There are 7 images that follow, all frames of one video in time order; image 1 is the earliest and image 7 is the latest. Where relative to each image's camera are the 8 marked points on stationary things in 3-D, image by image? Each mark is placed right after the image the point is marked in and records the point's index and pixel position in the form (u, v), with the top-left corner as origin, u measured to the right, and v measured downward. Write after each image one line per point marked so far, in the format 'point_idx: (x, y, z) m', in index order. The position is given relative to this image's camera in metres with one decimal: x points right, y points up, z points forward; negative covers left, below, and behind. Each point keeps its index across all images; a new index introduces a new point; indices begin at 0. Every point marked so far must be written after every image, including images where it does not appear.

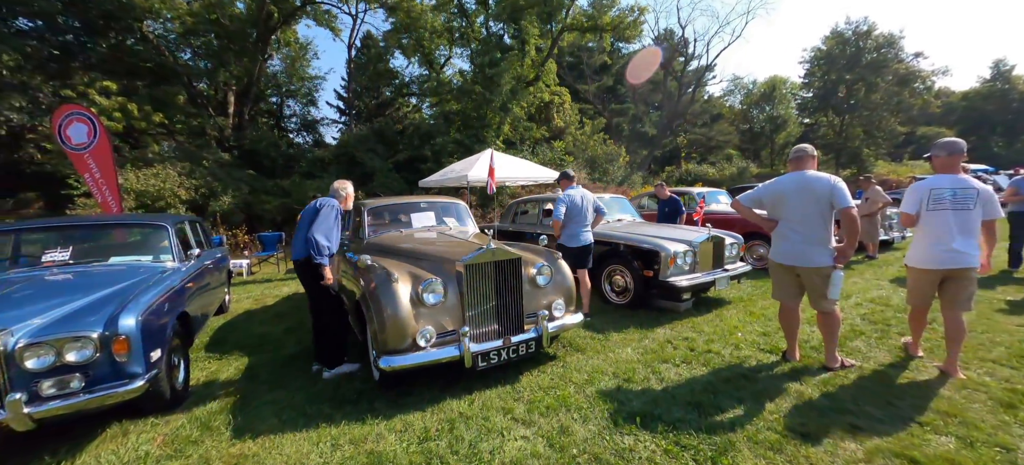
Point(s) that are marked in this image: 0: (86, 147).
0: (-6.8, +1.4, +6.6) m
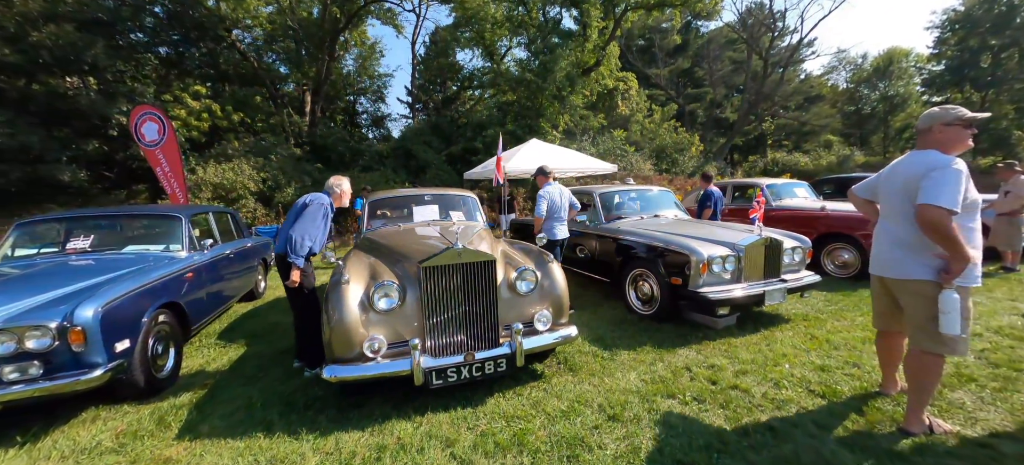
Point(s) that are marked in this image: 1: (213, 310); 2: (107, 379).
0: (-6.3, +1.6, +7.2) m
1: (-3.4, -0.9, +4.6) m
2: (-2.8, -1.0, +2.8) m
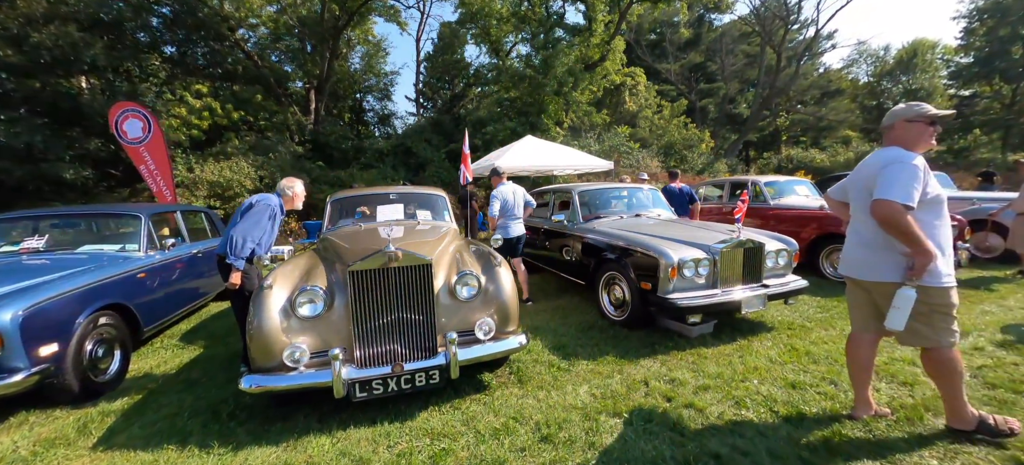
0: (-6.6, +1.6, +7.2) m
1: (-3.7, -0.9, +4.5) m
2: (-3.2, -1.0, +2.7) m
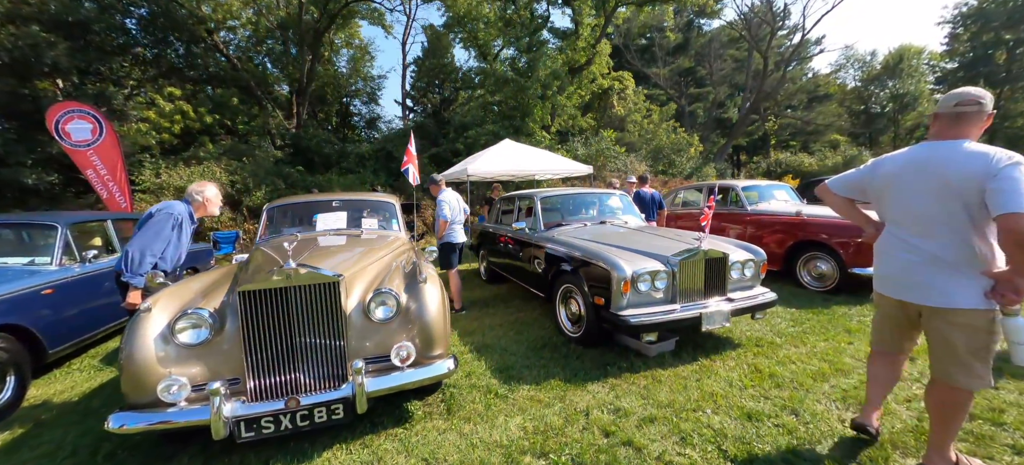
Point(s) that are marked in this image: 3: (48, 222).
0: (-7.1, +1.5, +6.8) m
1: (-4.2, -1.0, +4.1) m
2: (-3.7, -1.1, +2.4) m
3: (-4.6, +0.1, +4.1) m
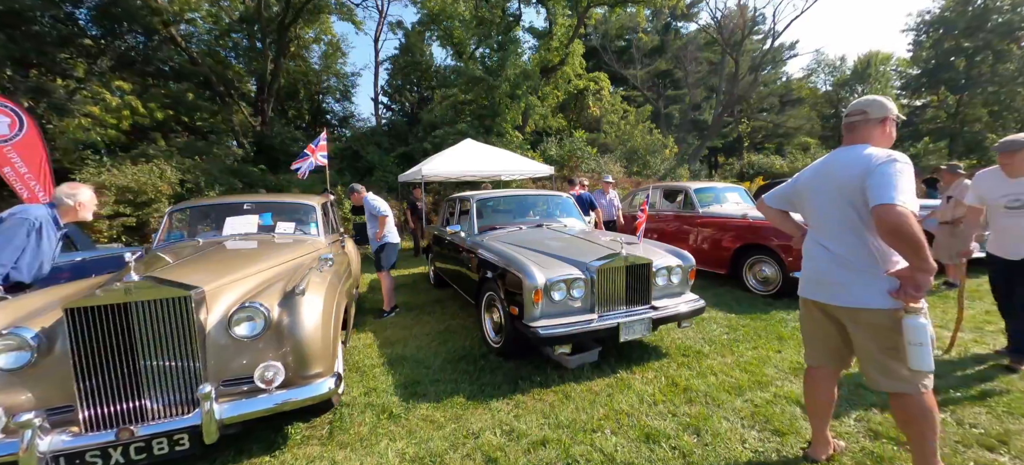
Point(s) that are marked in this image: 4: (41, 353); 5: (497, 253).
0: (-7.9, +1.4, +6.3) m
1: (-4.9, -1.0, +3.7) m
2: (-4.4, -1.1, +2.0) m
3: (-5.3, +0.1, +3.7) m
4: (-2.3, -0.6, +2.0) m
5: (-0.1, -0.2, +3.5) m
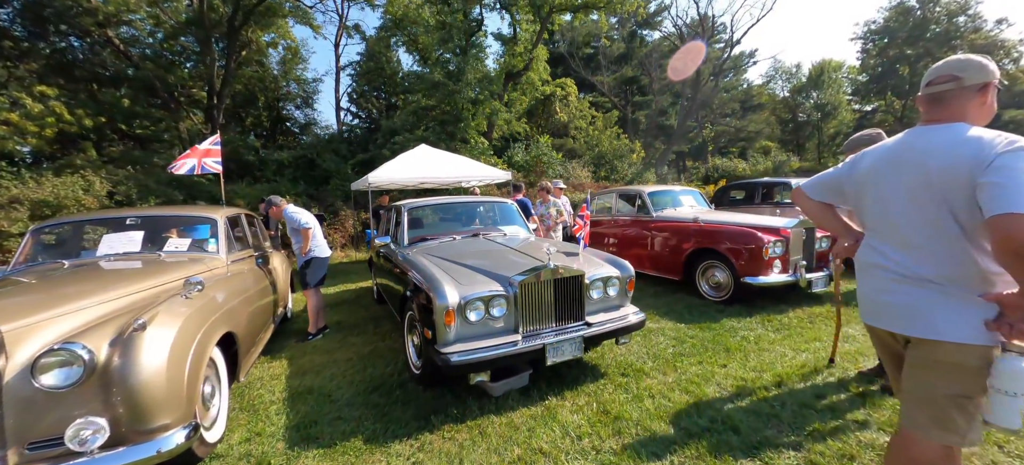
0: (-8.7, +1.1, +5.5) m
1: (-5.5, -1.2, +3.1) m
2: (-4.9, -1.3, +1.4) m
3: (-6.0, -0.1, +3.0) m
4: (-2.8, -0.7, +1.5) m
5: (-0.7, -0.3, +3.2) m
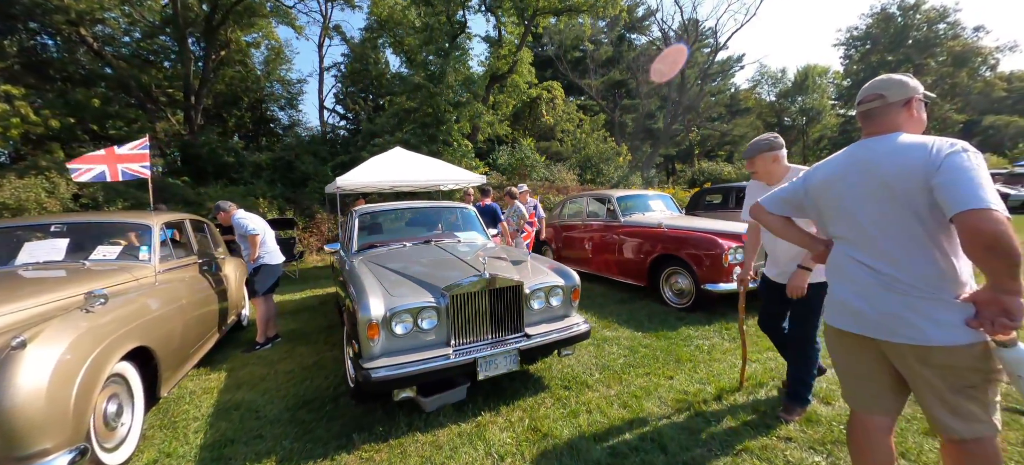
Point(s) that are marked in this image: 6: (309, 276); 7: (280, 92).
0: (-9.2, +1.1, +5.3) m
1: (-6.0, -1.3, +2.9) m
2: (-5.3, -1.3, +1.2) m
3: (-6.4, -0.2, +2.8) m
4: (-3.2, -0.7, +1.3) m
5: (-1.2, -0.3, +3.1) m
6: (-4.1, -0.9, +8.2) m
7: (-11.5, +6.9, +19.8) m
